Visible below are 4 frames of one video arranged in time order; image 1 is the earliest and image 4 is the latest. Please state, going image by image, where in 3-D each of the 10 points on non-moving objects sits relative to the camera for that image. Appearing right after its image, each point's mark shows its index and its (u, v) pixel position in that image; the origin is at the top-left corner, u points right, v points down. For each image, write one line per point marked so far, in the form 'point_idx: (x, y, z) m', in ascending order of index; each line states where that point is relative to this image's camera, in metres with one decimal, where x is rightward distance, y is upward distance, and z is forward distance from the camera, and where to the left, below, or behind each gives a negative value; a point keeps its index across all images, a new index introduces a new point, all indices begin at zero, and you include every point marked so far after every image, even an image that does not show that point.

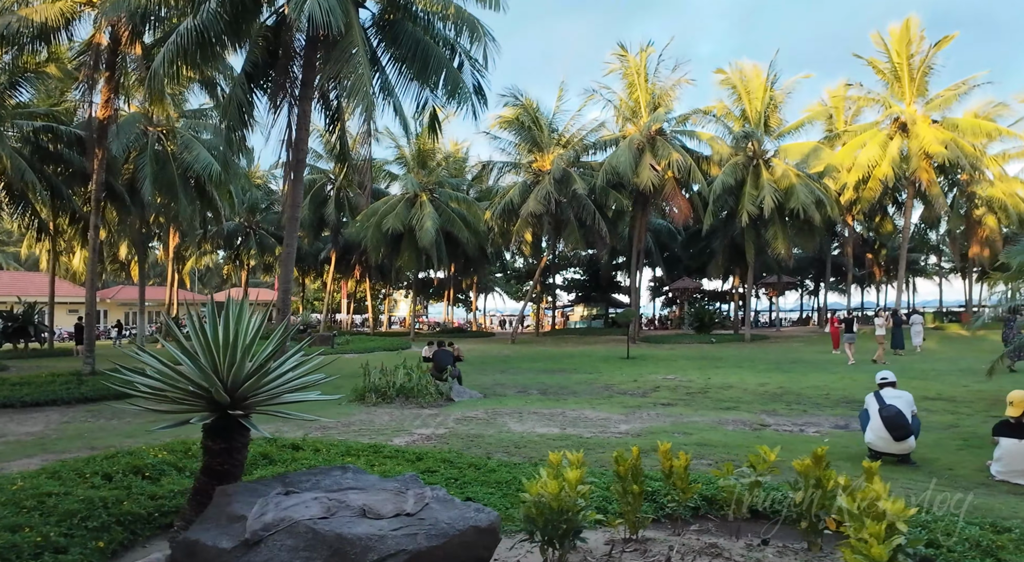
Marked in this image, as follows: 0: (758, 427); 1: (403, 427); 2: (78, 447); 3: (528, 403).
0: (+3.0, -1.8, +8.1) m
1: (-1.1, -1.6, +7.0) m
2: (-4.0, -1.6, +6.1) m
3: (+0.2, -1.8, +9.7) m
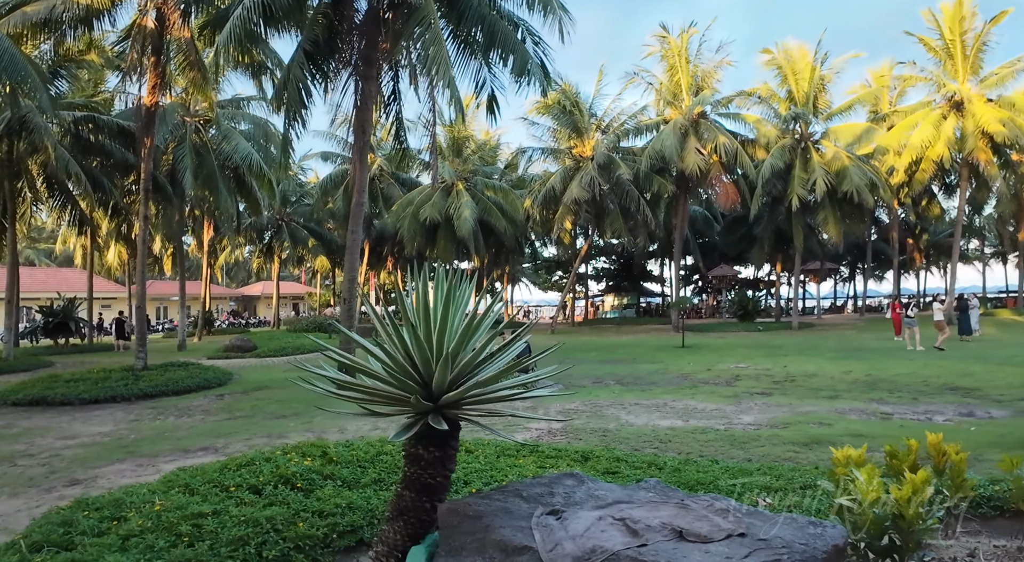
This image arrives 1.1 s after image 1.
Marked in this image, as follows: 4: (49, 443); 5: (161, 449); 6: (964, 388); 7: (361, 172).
0: (+4.1, -1.5, +7.4) m
1: (0.0, -1.4, +6.4) m
2: (-2.9, -1.4, +5.6) m
3: (+1.4, -1.6, +9.1) m
4: (-4.4, -1.5, +6.2) m
5: (-3.0, -1.4, +5.6) m
6: (+6.9, -1.6, +10.1) m
7: (-2.3, +1.7, +10.0) m
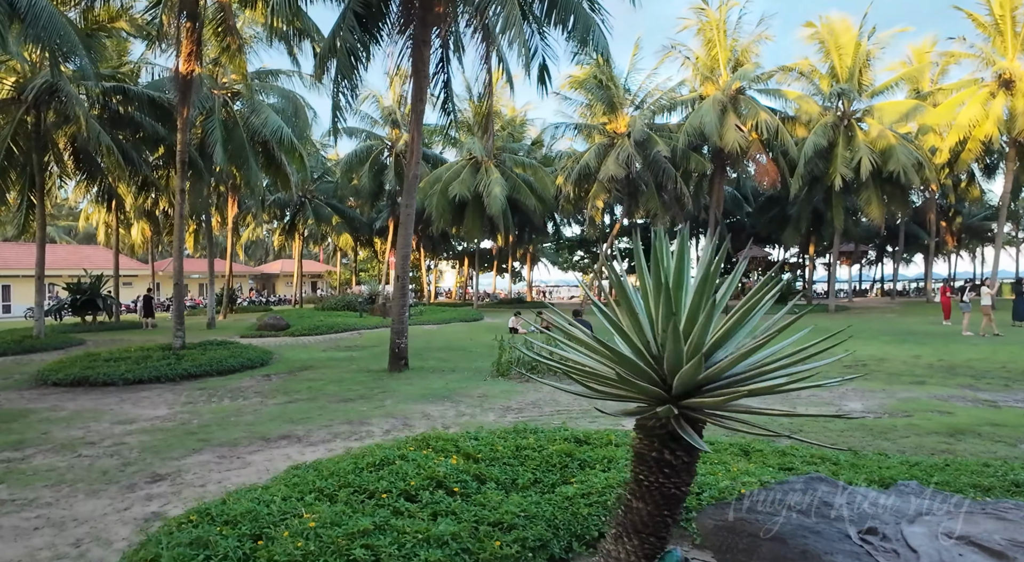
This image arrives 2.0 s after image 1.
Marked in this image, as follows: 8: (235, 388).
0: (+5.0, -1.3, +6.8) m
1: (+0.9, -1.2, +5.9) m
2: (-2.0, -1.2, +5.1) m
3: (+2.3, -1.3, +8.6) m
4: (-3.6, -1.3, +5.8) m
5: (-2.1, -1.2, +5.1) m
6: (+7.8, -1.4, +9.5) m
7: (-1.4, +2.0, +9.4) m
8: (-3.5, -1.4, +8.5) m
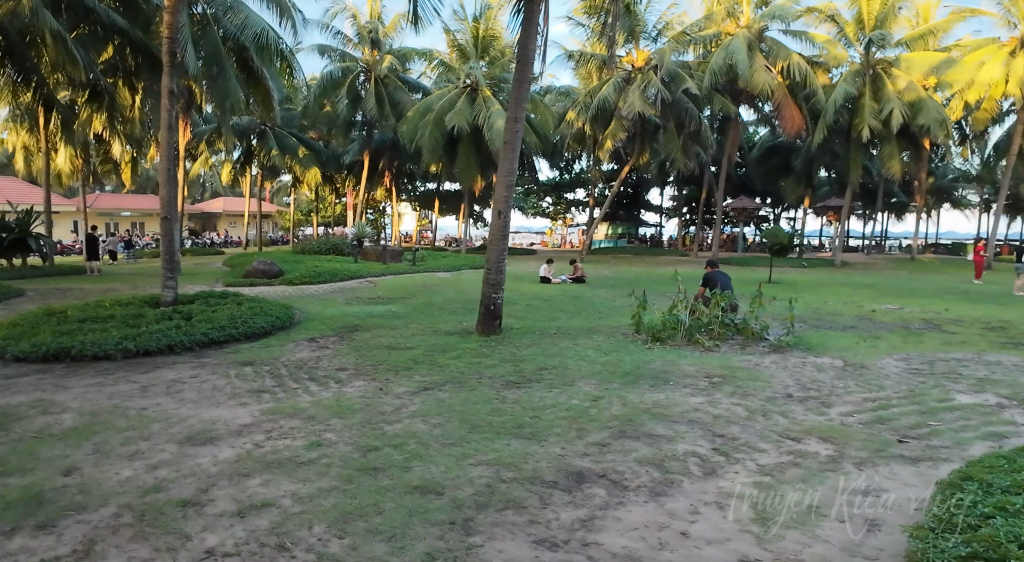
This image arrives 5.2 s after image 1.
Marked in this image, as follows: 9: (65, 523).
0: (+6.8, -0.9, +5.2) m
1: (+2.8, -0.7, +3.8) m
2: (0.0, -0.8, +2.7) m
3: (+3.9, -0.7, +6.7) m
4: (-1.6, -0.8, +3.2) m
5: (-0.1, -0.8, +2.7) m
6: (+9.3, -0.8, +8.2) m
7: (+0.2, +2.7, +6.8) m
8: (-1.9, -0.7, +5.9) m
9: (-1.6, -0.9, +2.4) m
